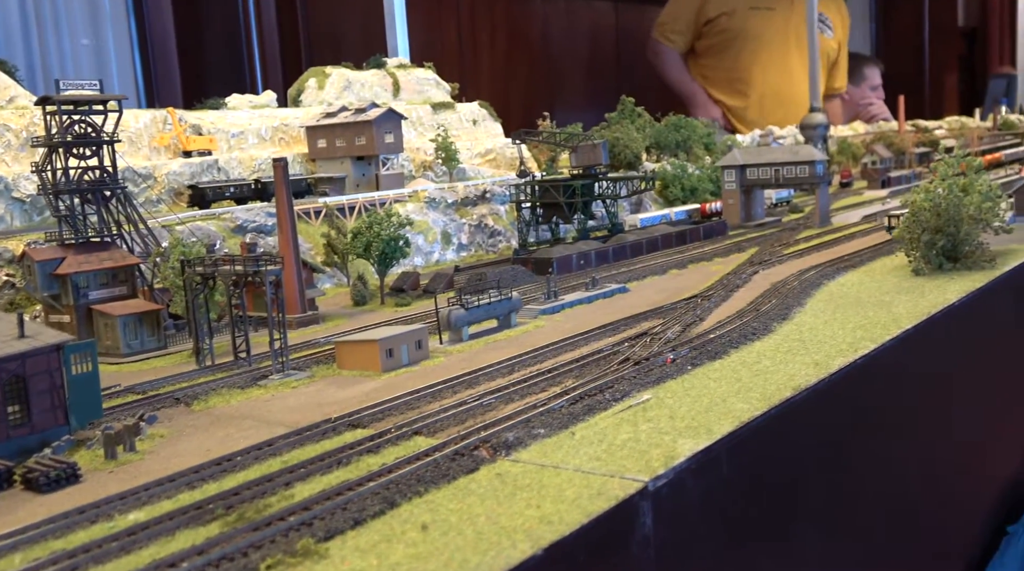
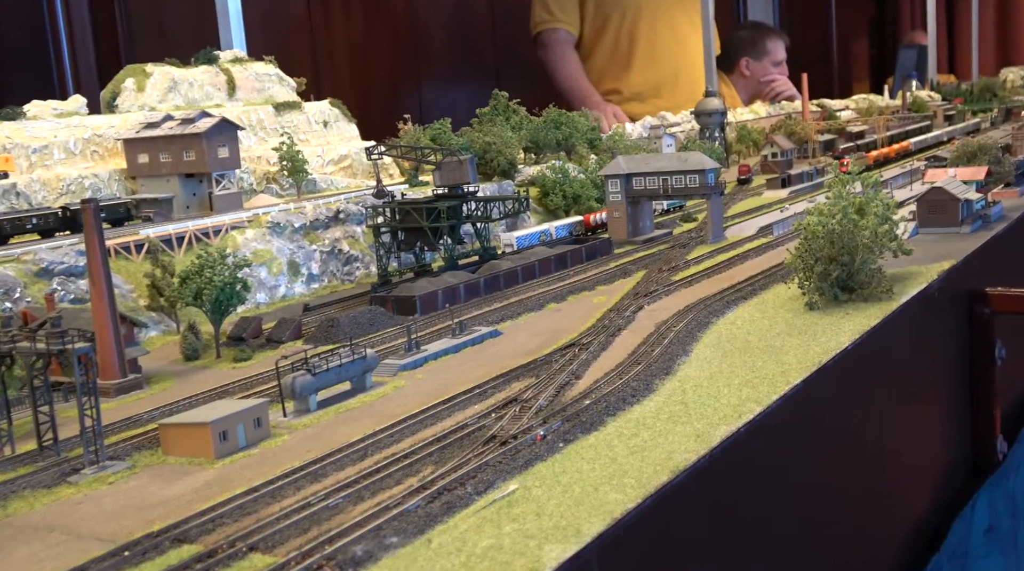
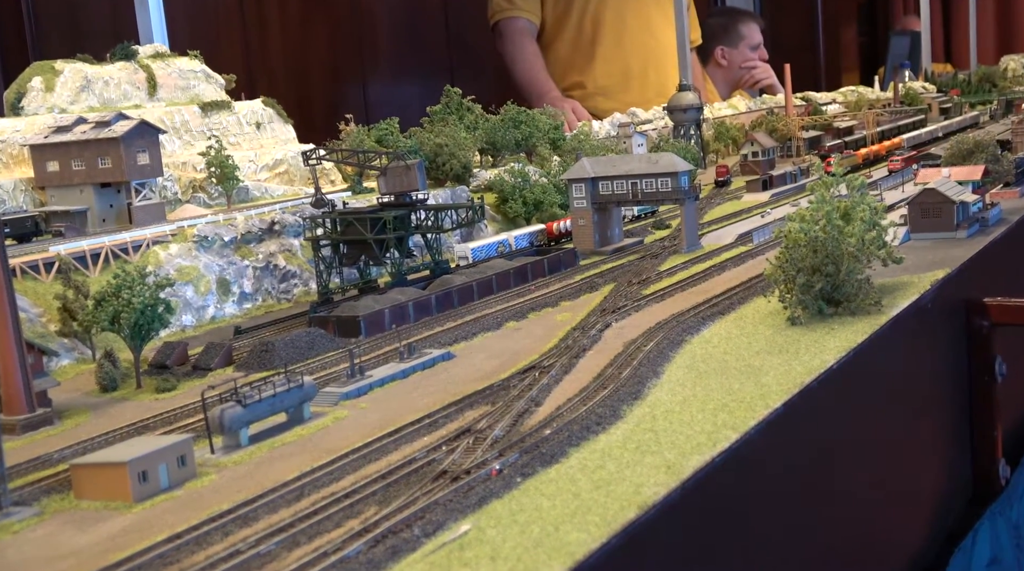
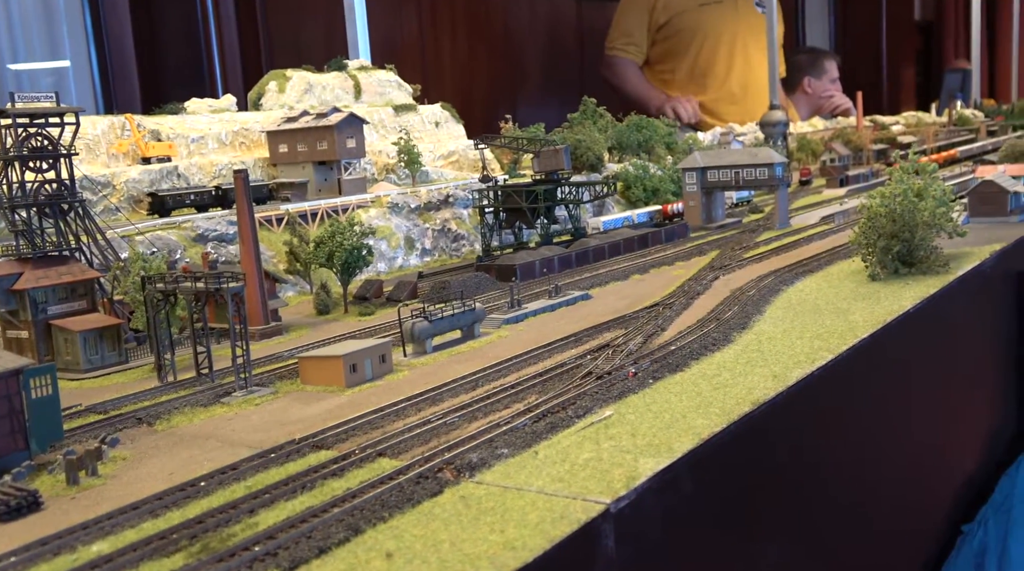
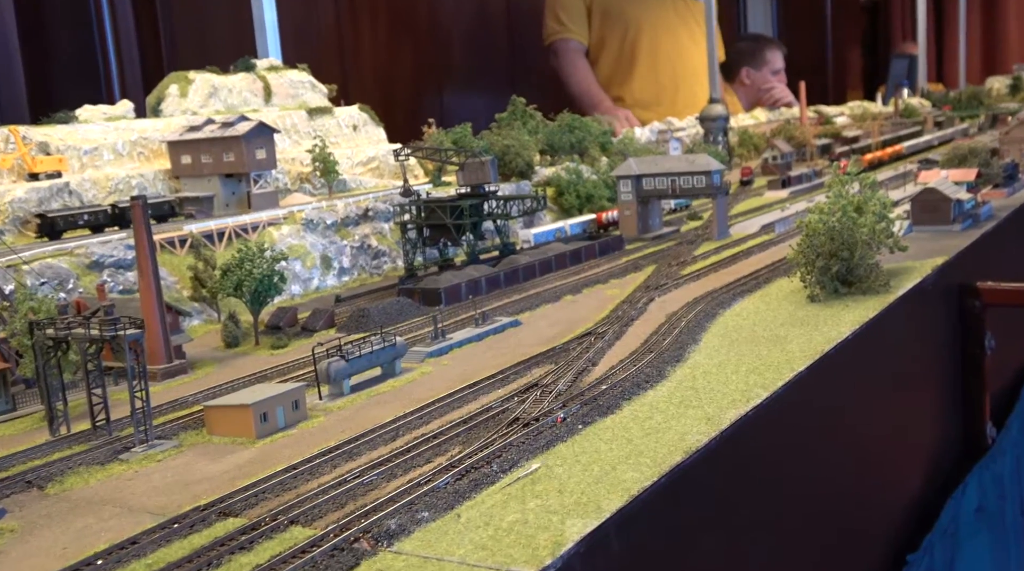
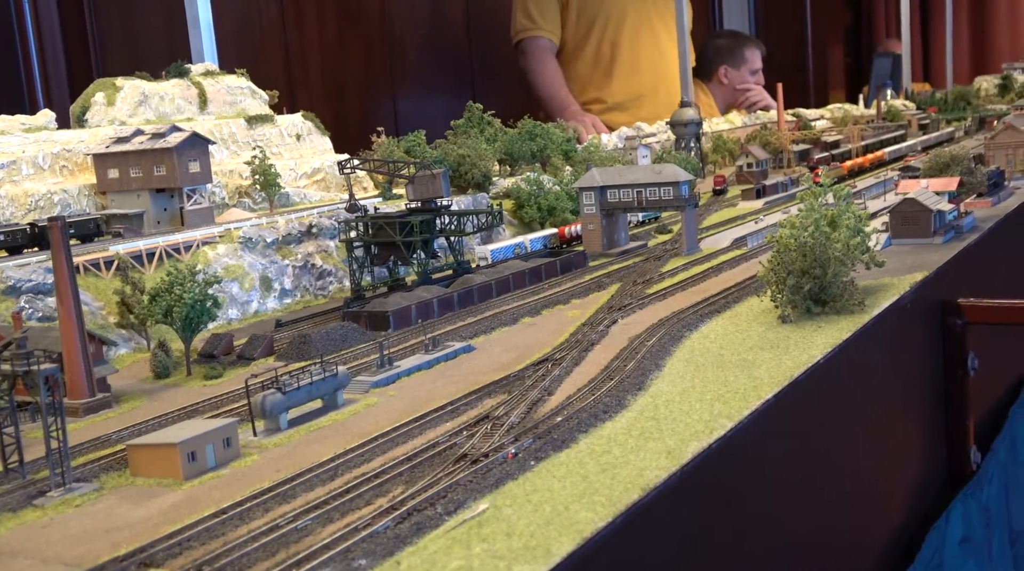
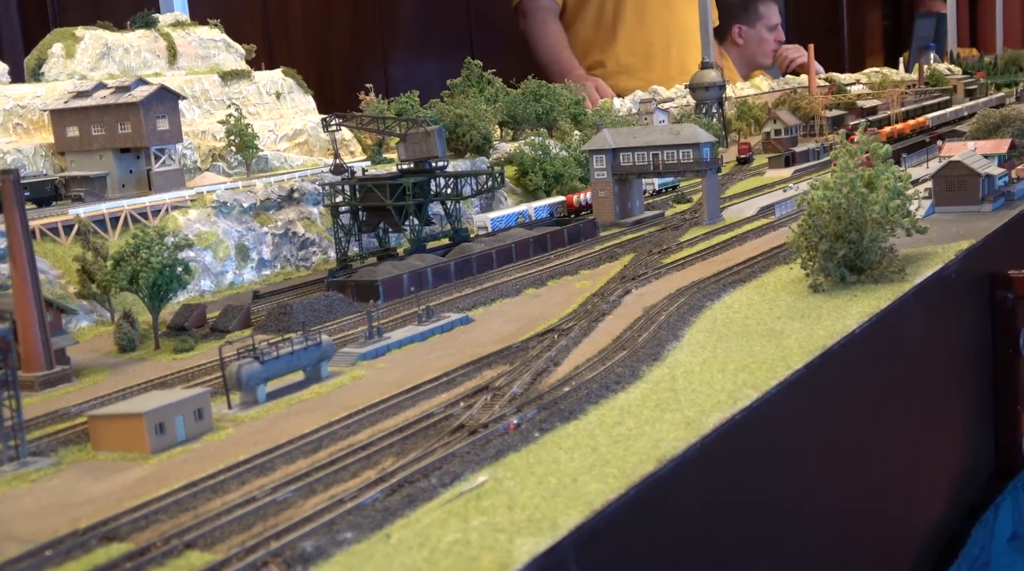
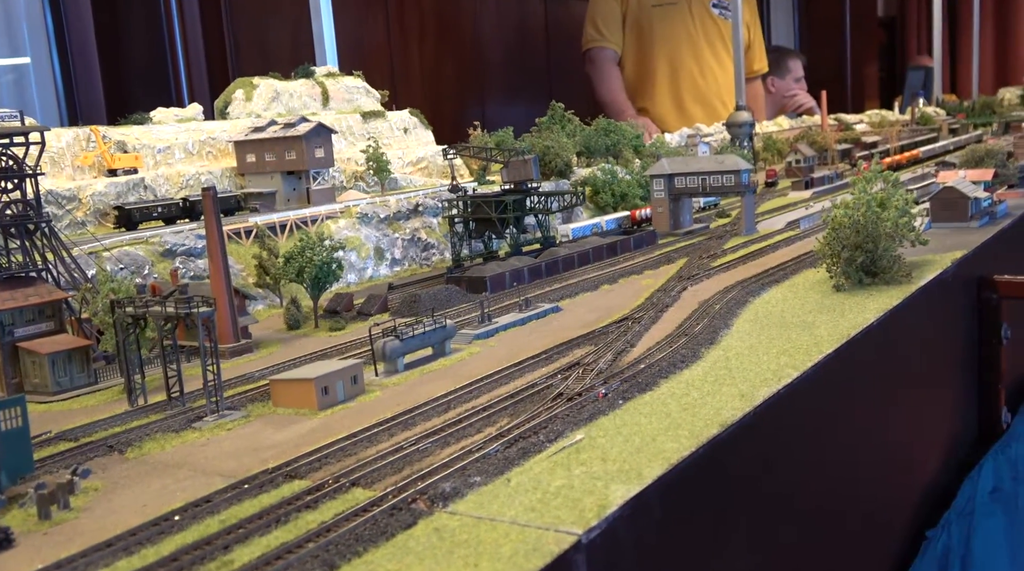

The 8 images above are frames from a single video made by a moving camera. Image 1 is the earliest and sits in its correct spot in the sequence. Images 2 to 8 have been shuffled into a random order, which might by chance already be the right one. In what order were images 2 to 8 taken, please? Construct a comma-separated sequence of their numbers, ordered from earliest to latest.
4, 8, 5, 2, 6, 3, 7
